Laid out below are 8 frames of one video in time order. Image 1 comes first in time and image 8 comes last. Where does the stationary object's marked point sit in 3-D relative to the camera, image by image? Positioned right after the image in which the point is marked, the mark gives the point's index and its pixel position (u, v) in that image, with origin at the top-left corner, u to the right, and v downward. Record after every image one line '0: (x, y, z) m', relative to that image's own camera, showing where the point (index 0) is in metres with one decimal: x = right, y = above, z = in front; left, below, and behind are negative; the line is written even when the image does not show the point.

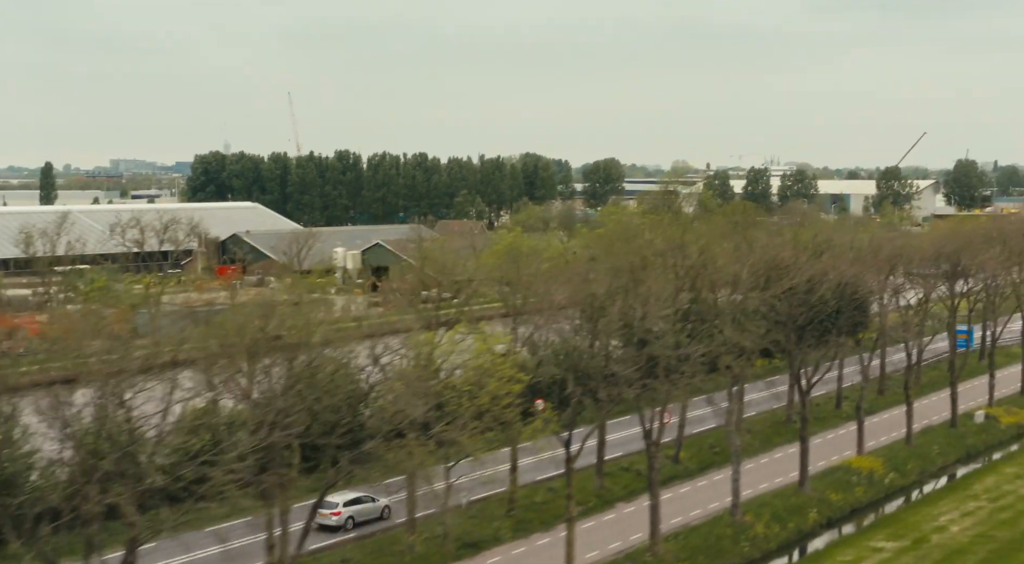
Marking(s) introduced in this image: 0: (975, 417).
0: (+8.6, -2.5, +17.9) m
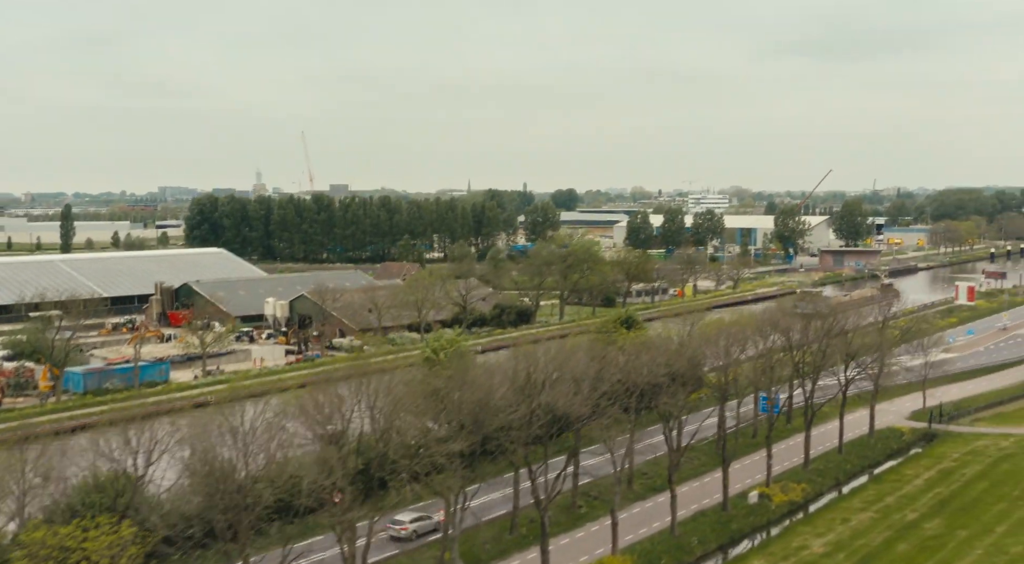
0: (+4.2, -3.8, +17.2) m
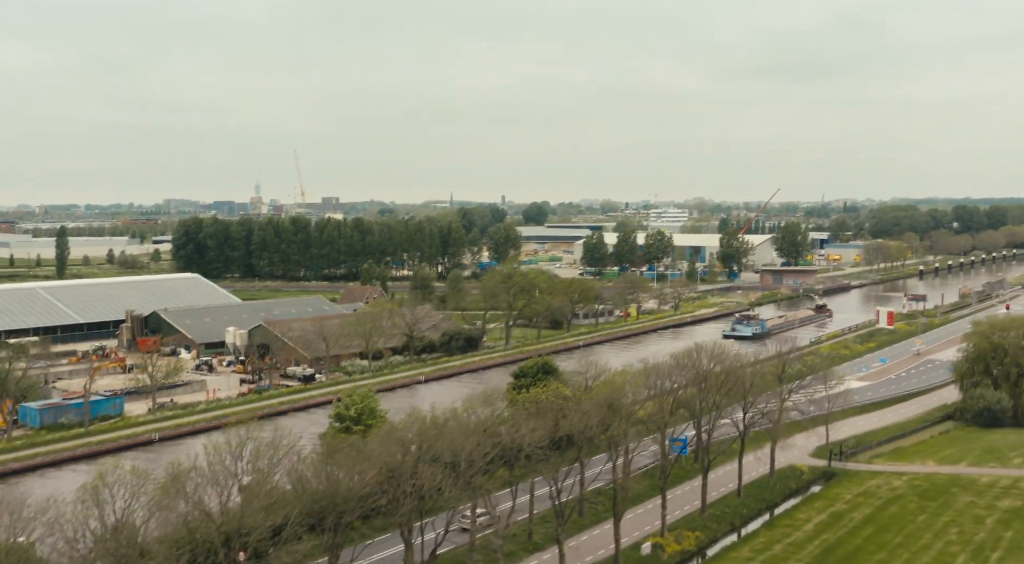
0: (+2.3, -4.7, +17.0) m
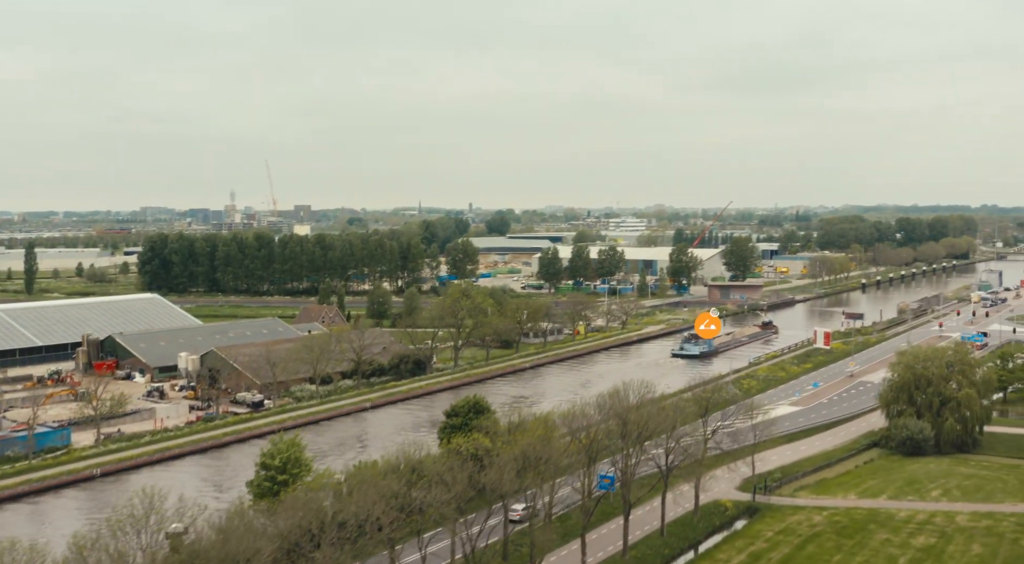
0: (+0.8, -5.4, +16.4) m
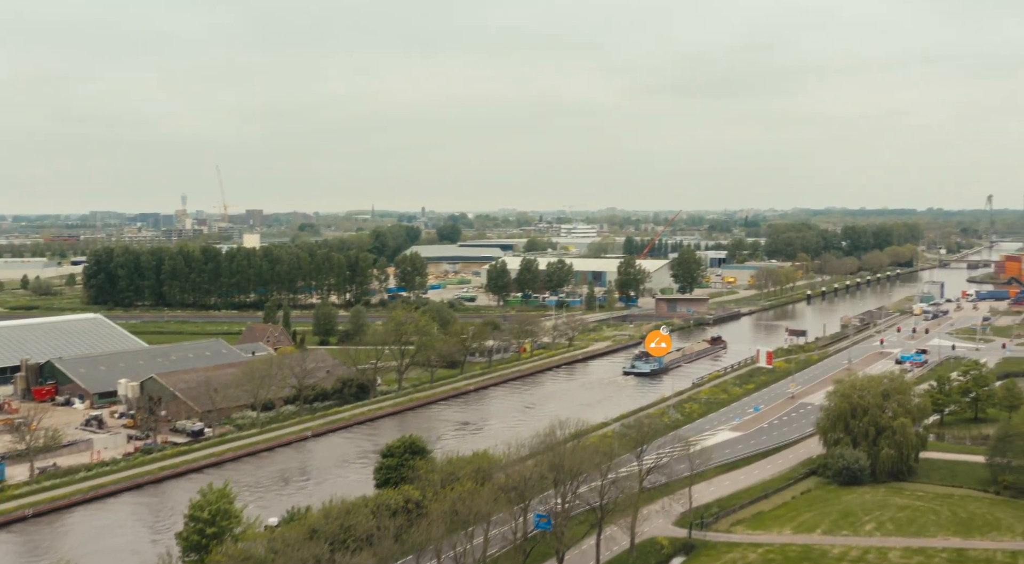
0: (-0.3, -6.1, +15.5) m
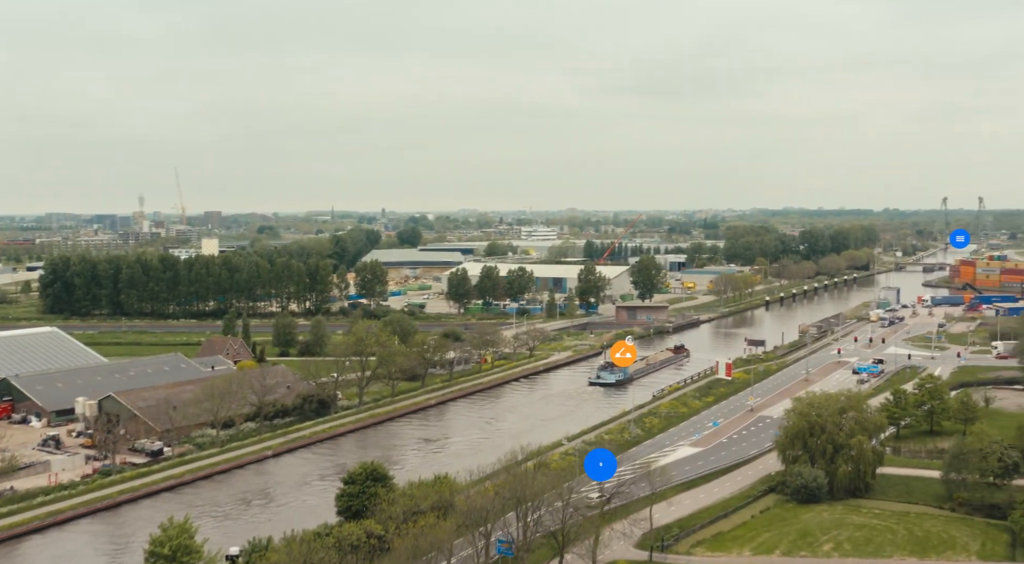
0: (-0.9, -6.7, +15.4) m
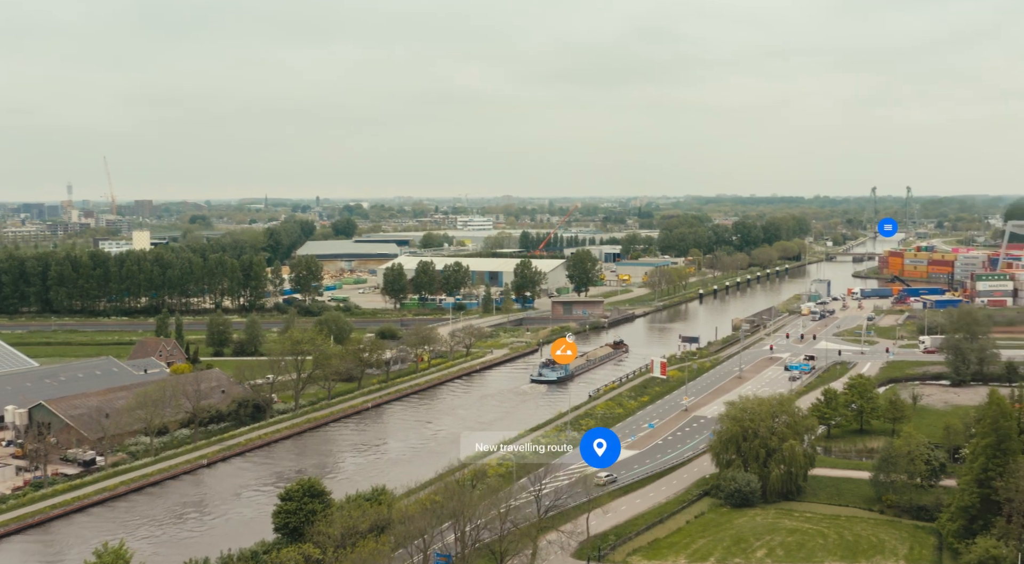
0: (-1.9, -7.1, +15.2) m
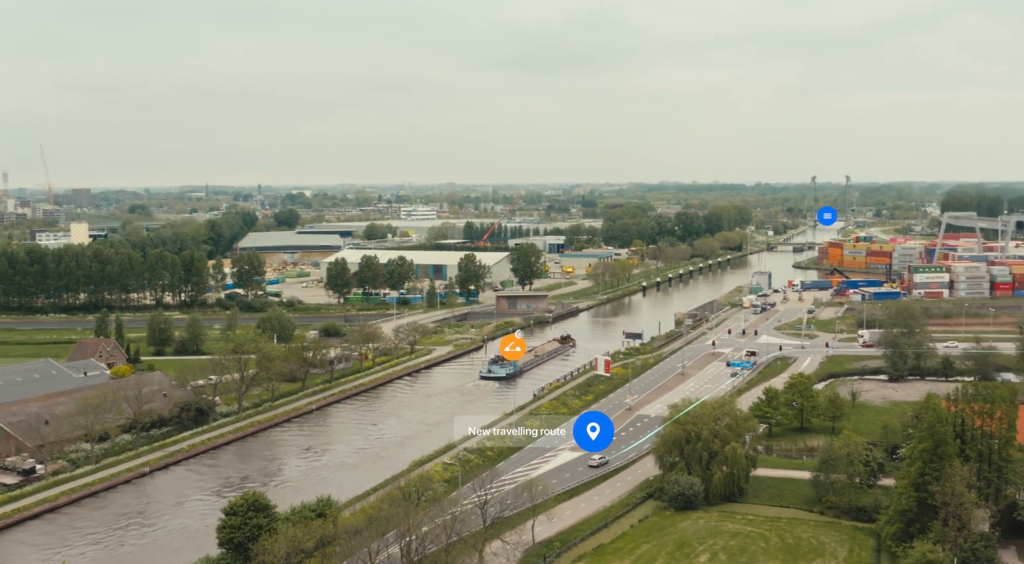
0: (-2.7, -7.4, +15.0) m
